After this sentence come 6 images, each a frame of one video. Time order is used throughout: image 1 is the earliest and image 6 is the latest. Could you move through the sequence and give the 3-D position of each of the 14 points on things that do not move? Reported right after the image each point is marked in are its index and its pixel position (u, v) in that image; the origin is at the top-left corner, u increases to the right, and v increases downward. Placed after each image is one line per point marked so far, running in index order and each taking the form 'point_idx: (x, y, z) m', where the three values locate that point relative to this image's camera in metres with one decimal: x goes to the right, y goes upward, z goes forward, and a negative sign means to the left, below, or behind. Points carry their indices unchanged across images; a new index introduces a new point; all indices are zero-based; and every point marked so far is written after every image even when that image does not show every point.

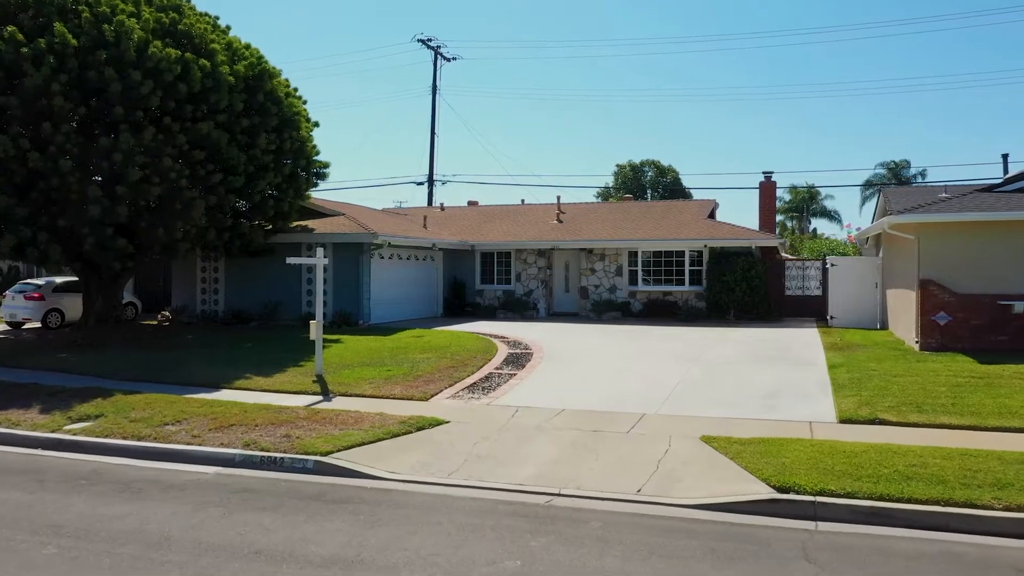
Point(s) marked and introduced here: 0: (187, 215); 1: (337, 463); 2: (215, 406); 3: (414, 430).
0: (-4.5, +1.0, +15.9) m
1: (-1.2, -1.2, +7.7) m
2: (-2.6, -1.0, +9.9) m
3: (-0.8, -1.1, +9.0) m
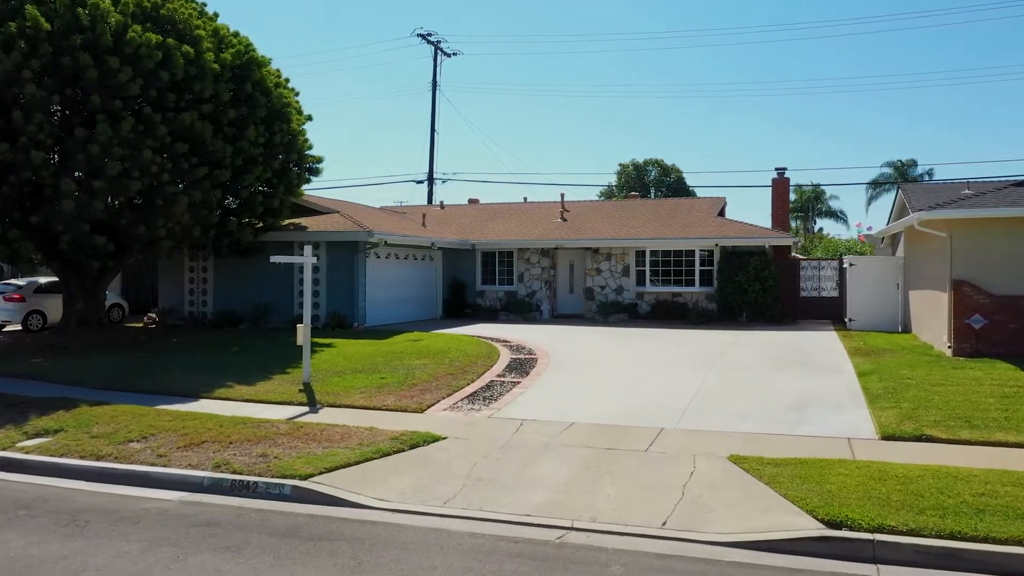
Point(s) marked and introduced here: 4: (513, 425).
0: (-4.4, +1.0, +15.0) m
1: (-1.2, -1.2, +6.8) m
2: (-2.5, -1.0, +9.0) m
3: (-0.7, -1.1, +8.1) m
4: (0.0, -1.1, +9.2) m
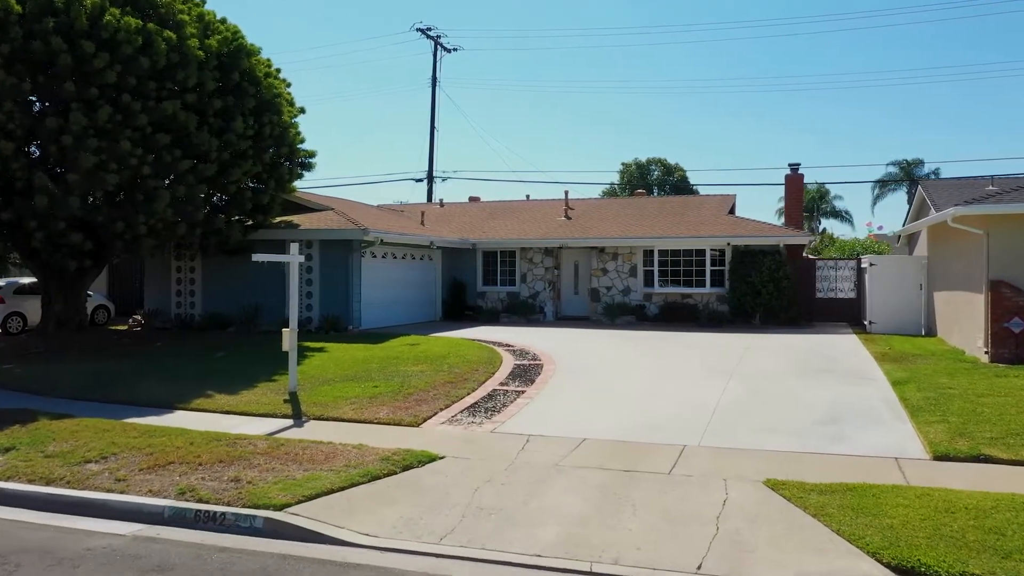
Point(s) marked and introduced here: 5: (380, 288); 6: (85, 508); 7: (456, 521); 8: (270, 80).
0: (-4.4, +1.0, +14.1) m
1: (-1.1, -1.2, +5.9) m
2: (-2.5, -1.0, +8.1) m
3: (-0.7, -1.1, +7.1) m
4: (+0.1, -1.1, +8.3) m
5: (-2.2, 0.0, +19.2) m
6: (-2.4, -1.2, +6.4) m
7: (-0.3, -1.2, +6.0) m
8: (-3.5, +3.0, +16.4) m
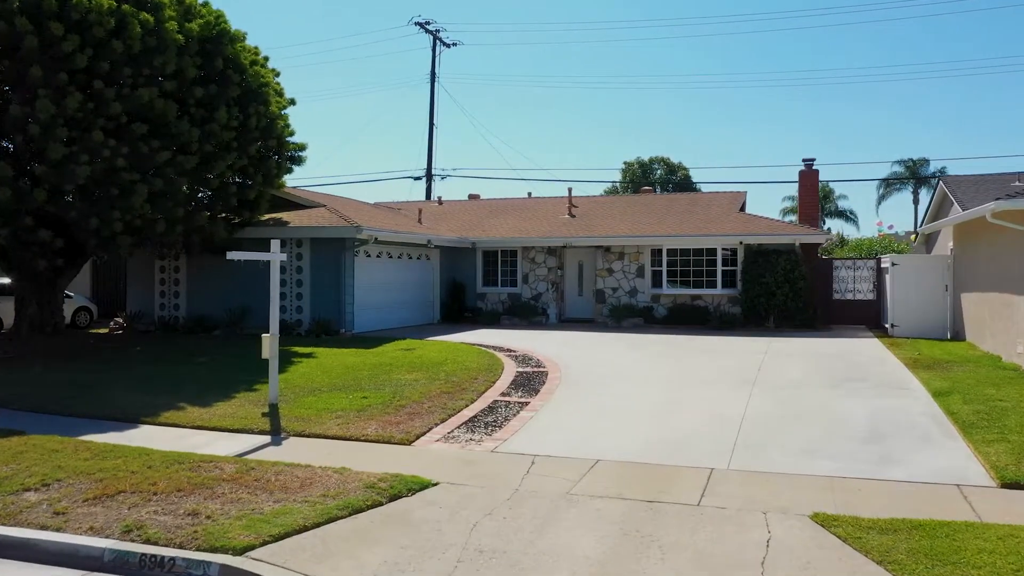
0: (-4.4, +1.0, +13.1) m
1: (-1.1, -1.2, +4.9) m
2: (-2.5, -1.1, +7.1) m
3: (-0.7, -1.1, +6.2) m
4: (+0.1, -1.1, +7.3) m
5: (-2.2, 0.0, +18.3) m
6: (-2.4, -1.2, +5.5) m
7: (-0.3, -1.2, +5.0) m
8: (-3.4, +2.9, +15.4) m
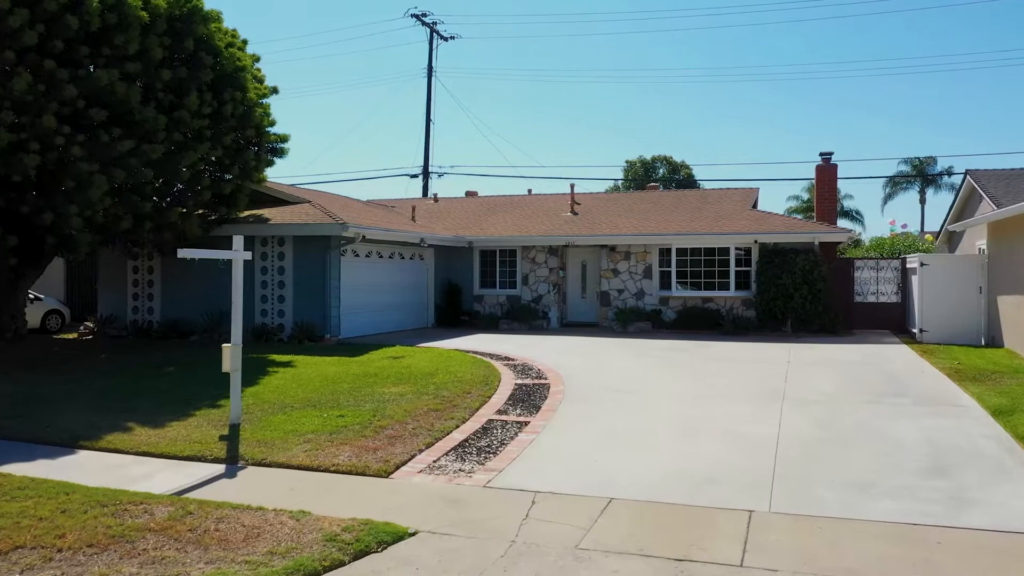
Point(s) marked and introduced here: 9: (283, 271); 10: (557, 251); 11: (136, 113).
0: (-4.4, +0.9, +11.9) m
1: (-1.1, -1.2, +3.7) m
2: (-2.5, -1.1, +5.9) m
3: (-0.7, -1.2, +4.9) m
4: (+0.1, -1.1, +6.0) m
5: (-2.2, 0.0, +17.0) m
6: (-2.4, -1.3, +4.2) m
7: (-0.3, -1.2, +3.8) m
8: (-3.4, +2.9, +14.2) m
9: (-3.2, +0.2, +15.9) m
10: (+0.8, +0.6, +20.0) m
11: (-4.0, +1.9, +12.3) m
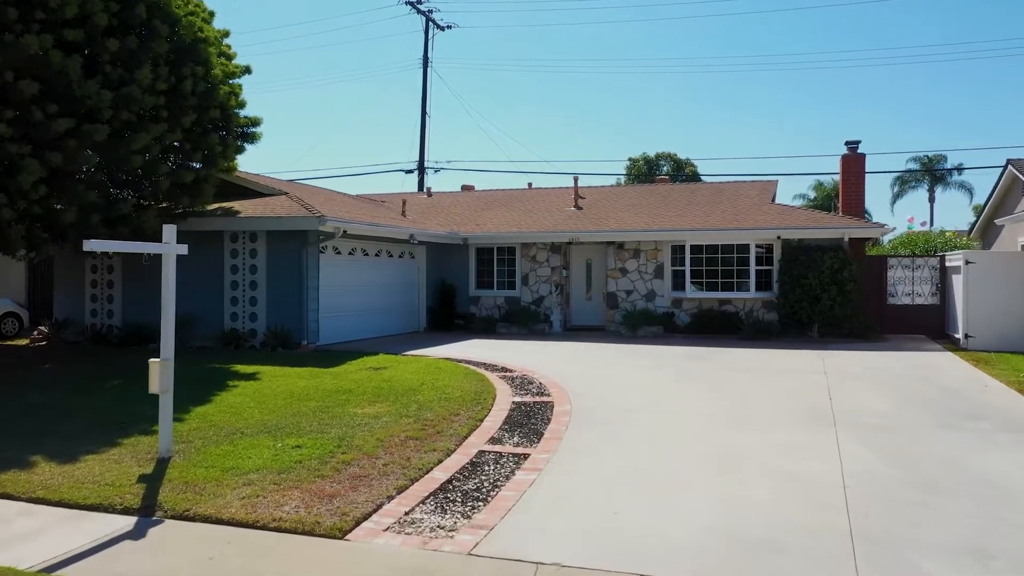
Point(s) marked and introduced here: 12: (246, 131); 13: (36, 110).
0: (-4.4, +0.9, +10.2) m
1: (-1.1, -1.2, +2.0) m
2: (-2.5, -1.1, +4.2) m
3: (-0.7, -1.2, +3.3) m
4: (0.0, -1.1, +4.4) m
5: (-2.2, -0.1, +15.4) m
6: (-2.4, -1.3, +2.6) m
7: (-0.3, -1.2, +2.2) m
8: (-3.5, +2.9, +12.6) m
9: (-3.2, +0.2, +14.3) m
10: (+0.8, +0.6, +18.3) m
11: (-4.0, +1.9, +10.7) m
12: (-3.2, +1.9, +13.9) m
13: (-4.3, +1.6, +10.4) m
